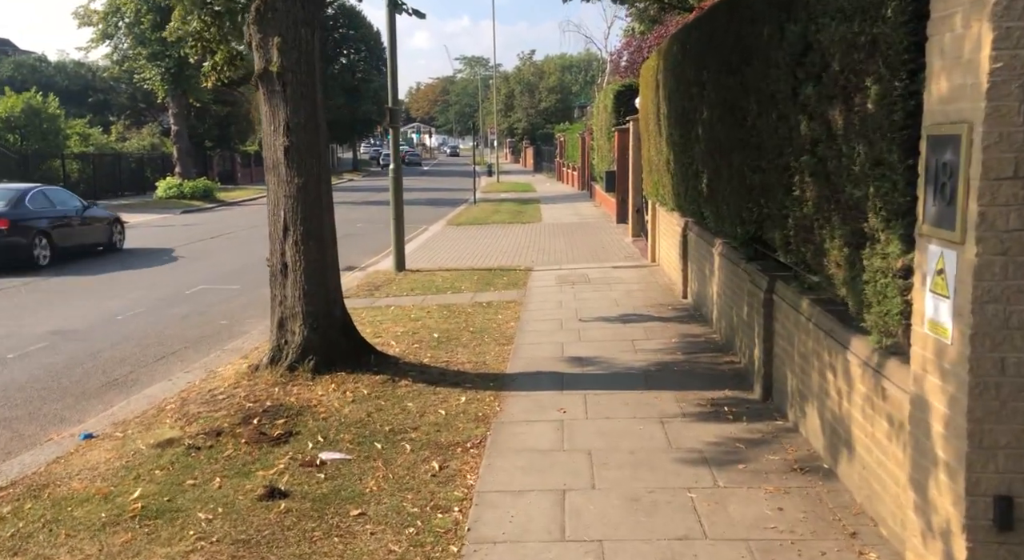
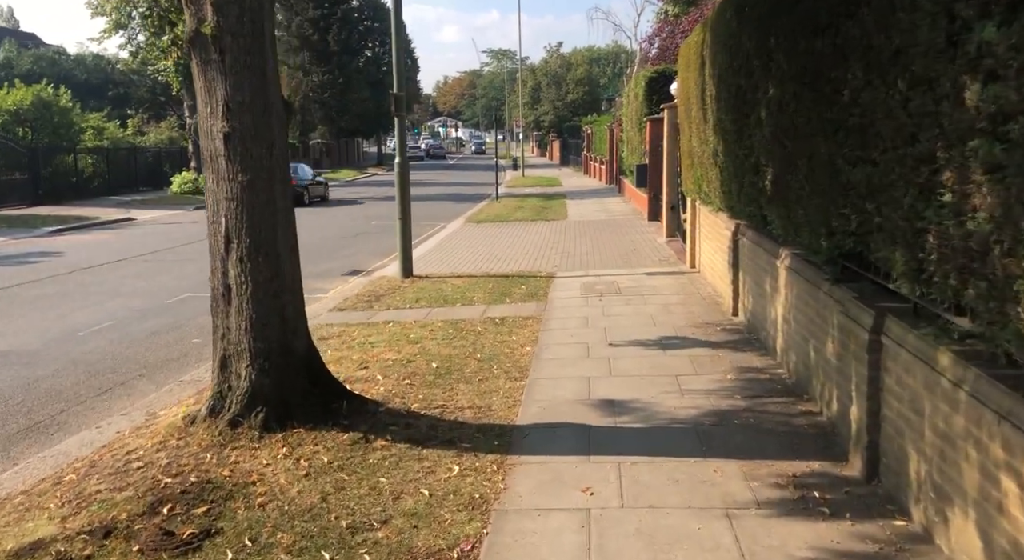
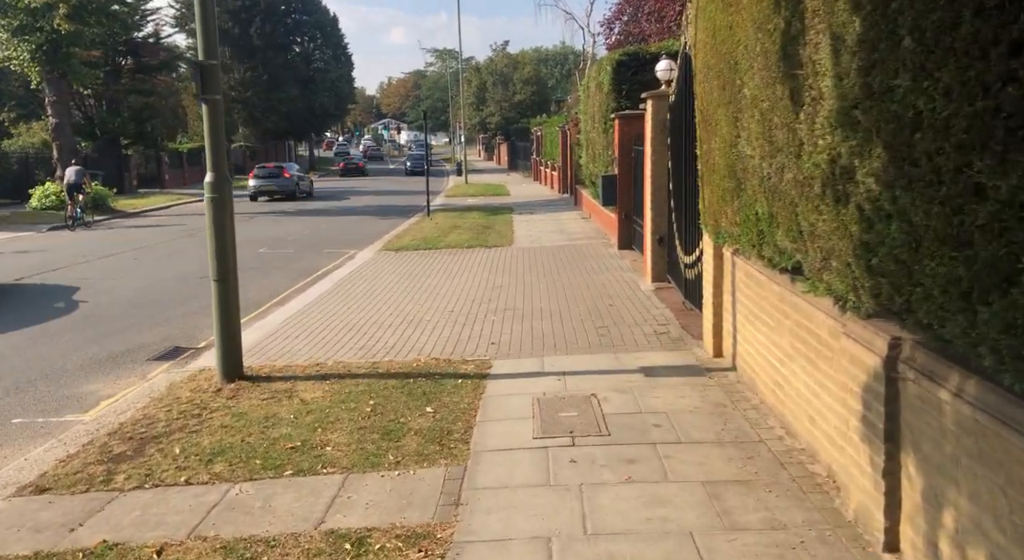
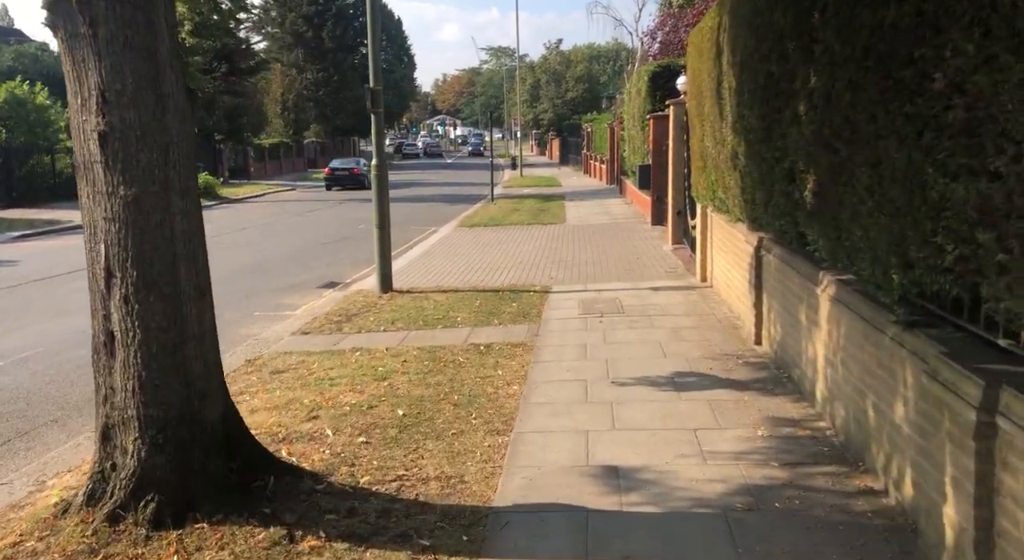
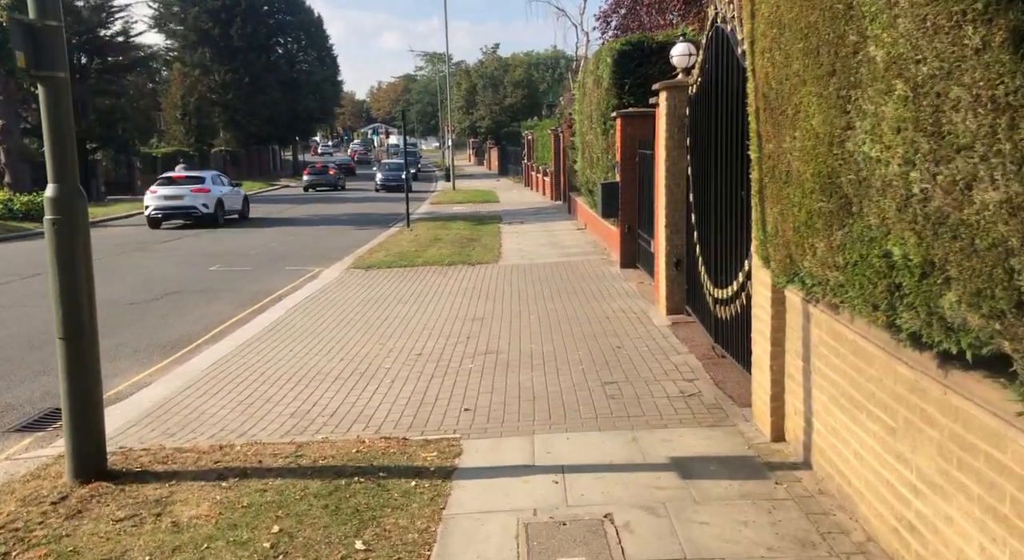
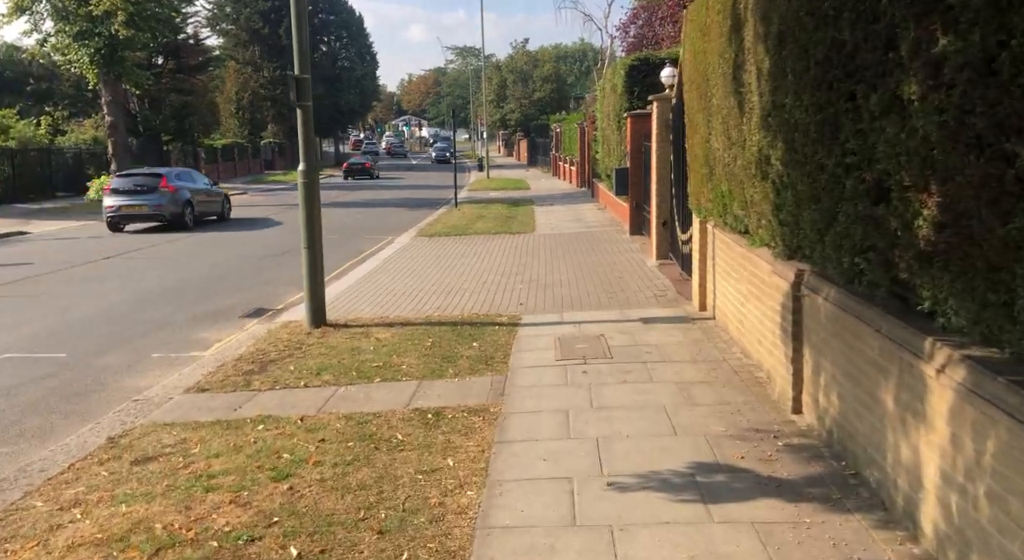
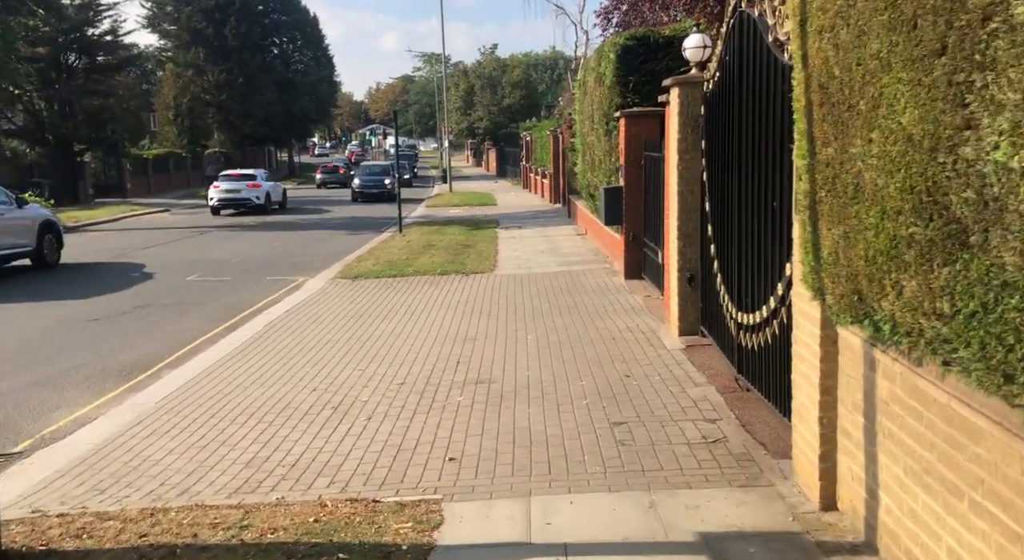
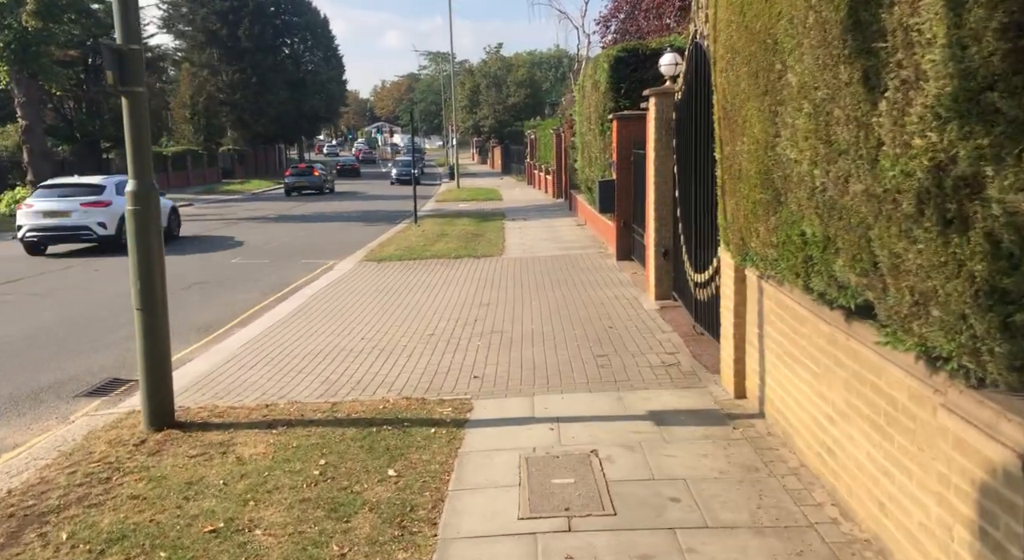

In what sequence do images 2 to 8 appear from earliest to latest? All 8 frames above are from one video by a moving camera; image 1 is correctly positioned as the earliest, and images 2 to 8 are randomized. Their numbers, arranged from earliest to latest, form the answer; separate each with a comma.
2, 4, 6, 3, 8, 5, 7
